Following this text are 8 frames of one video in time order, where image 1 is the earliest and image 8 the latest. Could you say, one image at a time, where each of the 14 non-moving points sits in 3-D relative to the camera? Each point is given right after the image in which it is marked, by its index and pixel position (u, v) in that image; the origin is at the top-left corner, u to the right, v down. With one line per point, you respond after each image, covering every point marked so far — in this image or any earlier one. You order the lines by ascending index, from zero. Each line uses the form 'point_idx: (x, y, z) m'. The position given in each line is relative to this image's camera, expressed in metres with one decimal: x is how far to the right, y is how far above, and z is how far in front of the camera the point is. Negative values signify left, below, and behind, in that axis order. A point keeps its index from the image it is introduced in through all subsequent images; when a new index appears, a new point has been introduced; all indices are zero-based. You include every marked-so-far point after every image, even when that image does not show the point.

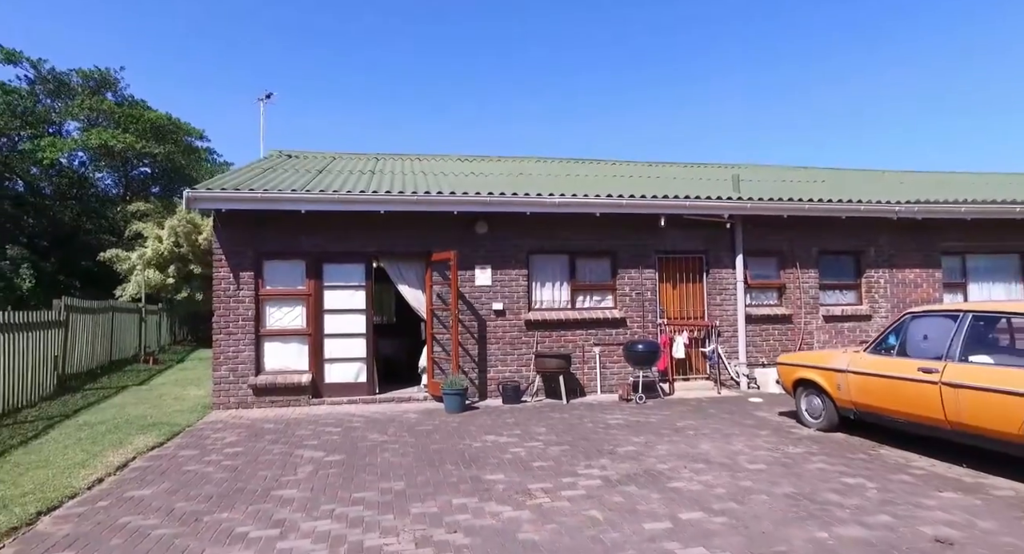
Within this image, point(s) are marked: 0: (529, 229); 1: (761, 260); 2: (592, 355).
0: (+0.3, +0.8, +9.5) m
1: (+4.5, +0.3, +10.5) m
2: (+1.3, -1.3, +9.6) m
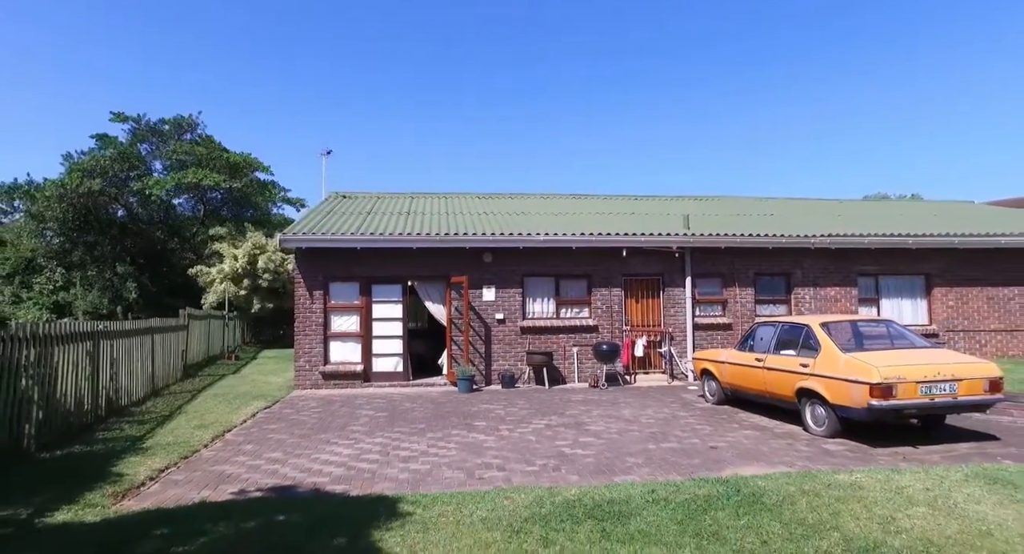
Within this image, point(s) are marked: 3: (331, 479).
0: (+0.2, +0.4, +12.7) m
1: (+4.5, -0.1, +13.4) m
2: (+1.3, -1.7, +12.6) m
3: (-1.8, -2.0, +5.7) m
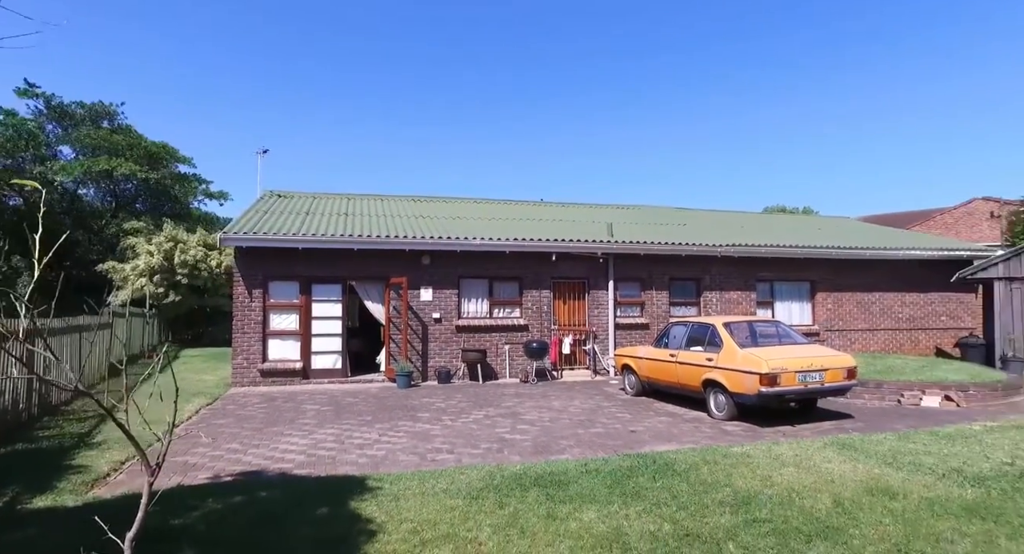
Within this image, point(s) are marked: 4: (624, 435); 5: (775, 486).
0: (-1.2, +0.4, +13.4) m
1: (+3.0, -0.2, +14.7) m
2: (-0.2, -1.7, +13.5) m
3: (-2.3, -2.0, +6.2) m
4: (+1.4, -2.0, +7.5) m
5: (+2.1, -1.7, +4.6) m
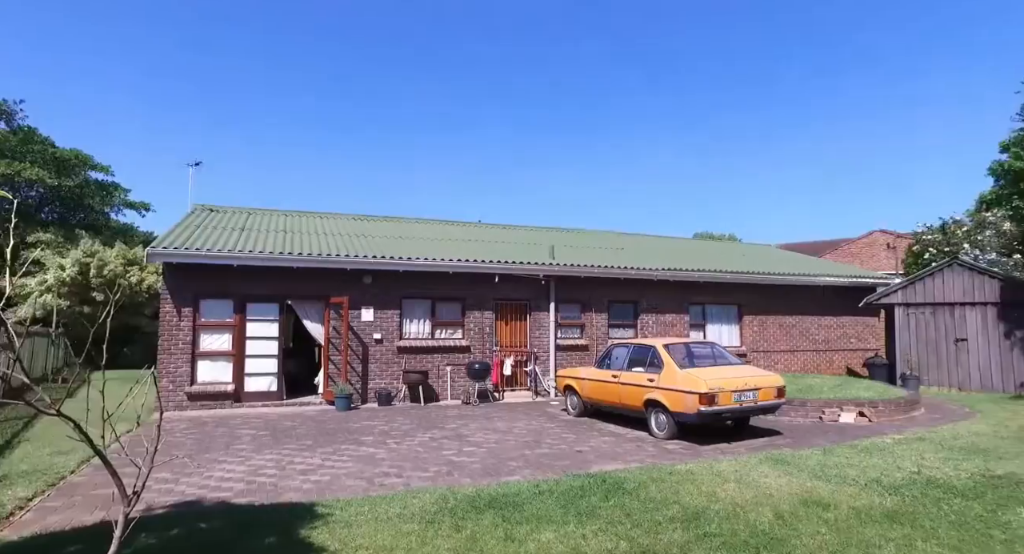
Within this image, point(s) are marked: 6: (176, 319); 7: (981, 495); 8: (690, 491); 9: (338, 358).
0: (-2.5, -0.1, +13.2) m
1: (+1.5, -0.7, +15.0) m
2: (-1.6, -2.2, +13.4) m
3: (-2.8, -2.2, +5.9) m
4: (+0.8, -2.3, +7.6) m
5: (+1.7, -1.9, +4.8) m
6: (-6.6, -0.8, +11.4) m
7: (+4.2, -2.0, +5.2) m
8: (+1.6, -1.9, +5.1) m
9: (-3.7, -1.7, +12.5) m
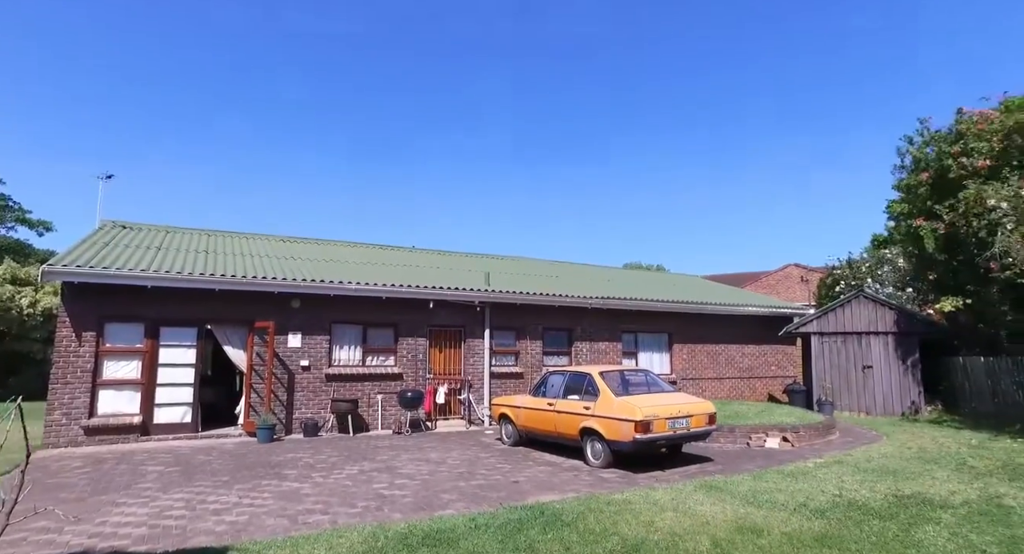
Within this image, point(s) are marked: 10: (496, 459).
0: (-3.9, -0.6, +12.7) m
1: (-0.2, -1.4, +14.9) m
2: (-3.0, -2.8, +12.9) m
3: (-3.5, -2.4, +5.3) m
4: (-0.1, -2.7, +7.4) m
5: (+1.2, -2.1, +4.8) m
6: (-7.8, -1.2, +10.4) m
7: (+3.6, -2.2, +5.5) m
8: (+1.0, -2.1, +5.1) m
9: (-5.1, -2.2, +11.8) m
10: (-0.3, -2.9, +9.4) m
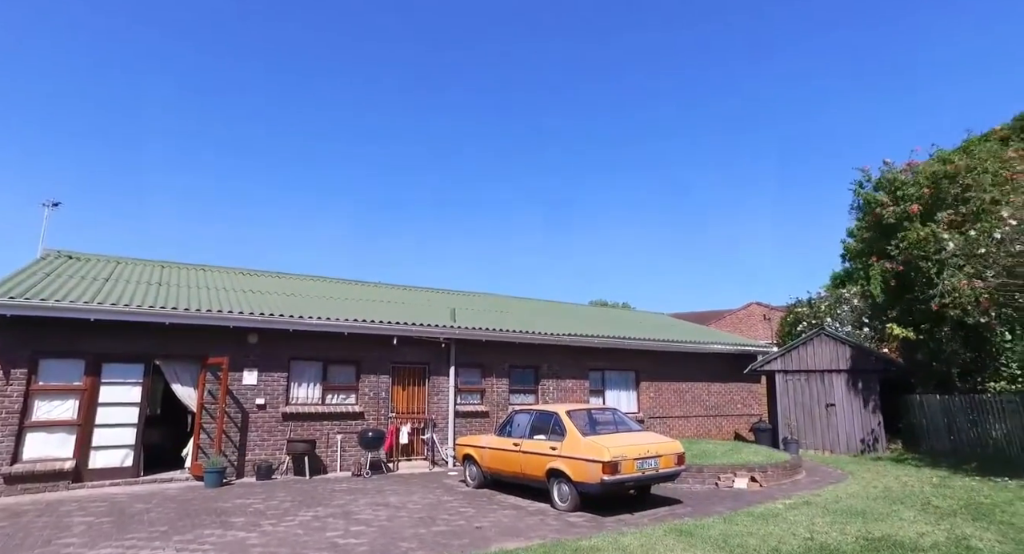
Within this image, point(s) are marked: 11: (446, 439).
0: (-4.6, -1.4, +12.3) m
1: (-1.0, -2.3, +14.6) m
2: (-3.8, -3.5, +12.3) m
3: (-3.8, -2.7, +4.8) m
4: (-0.5, -3.1, +7.1) m
5: (+0.9, -2.4, +4.5) m
6: (-8.4, -1.7, +9.7) m
7: (+3.3, -2.6, +5.3) m
8: (+0.7, -2.4, +4.8) m
9: (-5.8, -2.9, +11.2) m
10: (-0.8, -3.5, +9.0) m
11: (-1.5, -3.8, +13.7) m
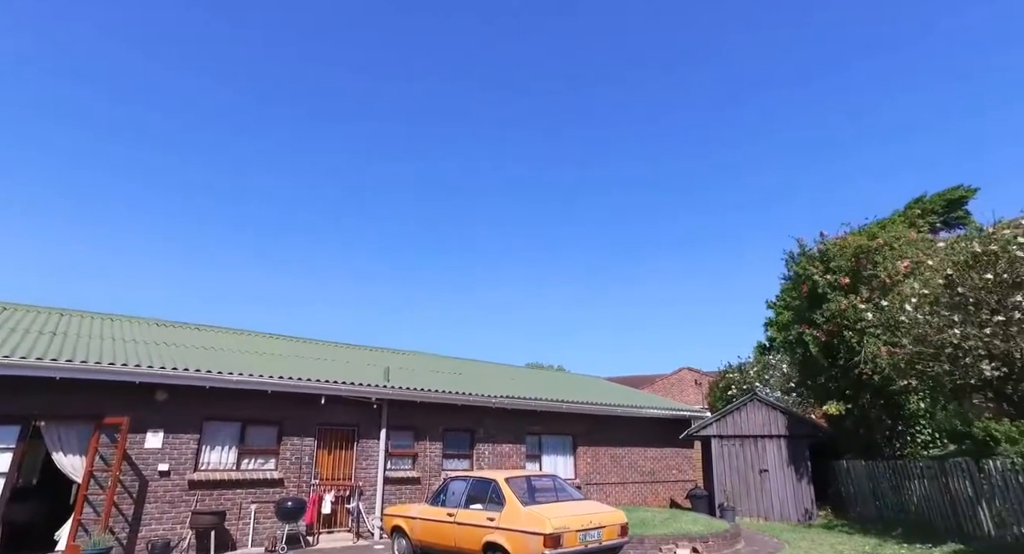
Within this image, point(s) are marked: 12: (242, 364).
0: (-5.9, -2.4, +11.2) m
1: (-2.6, -3.7, +13.8) m
2: (-5.1, -4.5, +11.2) m
3: (-4.3, -2.9, +3.8) m
4: (-1.3, -3.7, +6.3) m
5: (+0.4, -2.8, +4.1) m
6: (-9.4, -2.4, +8.3) m
7: (+2.7, -3.2, +5.1) m
8: (+0.2, -2.9, +4.3) m
9: (-7.0, -3.7, +9.9) m
10: (-1.8, -4.3, +8.2) m
11: (-3.0, -5.1, +12.7) m
12: (-5.7, -1.8, +12.3) m
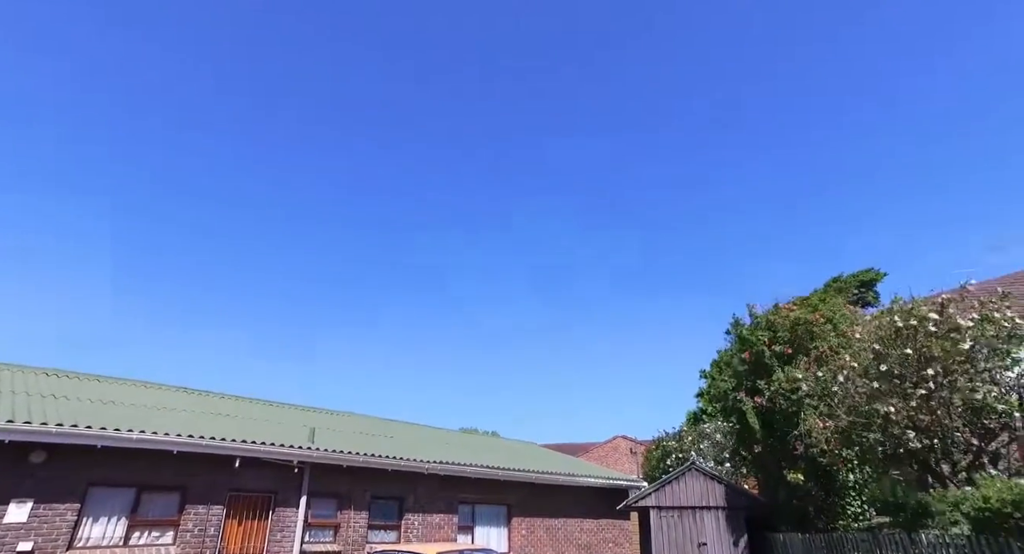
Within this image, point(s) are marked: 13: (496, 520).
0: (-7.0, -3.1, +9.9) m
1: (-4.1, -4.9, +12.7) m
2: (-6.3, -5.3, +9.7) m
3: (-4.6, -3.0, +2.7) m
4: (-2.0, -4.2, +5.4) m
5: (0.0, -3.1, +3.5) m
6: (-10.2, -2.7, +6.7) m
7: (+2.2, -3.7, +4.7) m
8: (-0.2, -3.2, +3.7) m
9: (-8.0, -4.3, +8.3) m
10: (-2.7, -4.9, +7.1) m
11: (-4.4, -6.1, +11.4) m
12: (-6.9, -2.7, +11.1) m
13: (-0.4, -6.5, +15.5) m
